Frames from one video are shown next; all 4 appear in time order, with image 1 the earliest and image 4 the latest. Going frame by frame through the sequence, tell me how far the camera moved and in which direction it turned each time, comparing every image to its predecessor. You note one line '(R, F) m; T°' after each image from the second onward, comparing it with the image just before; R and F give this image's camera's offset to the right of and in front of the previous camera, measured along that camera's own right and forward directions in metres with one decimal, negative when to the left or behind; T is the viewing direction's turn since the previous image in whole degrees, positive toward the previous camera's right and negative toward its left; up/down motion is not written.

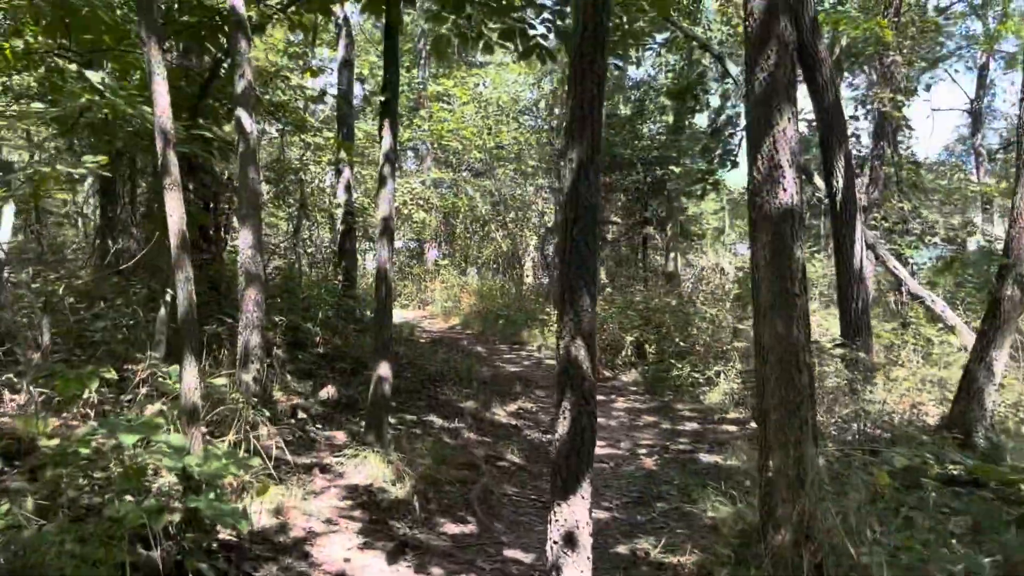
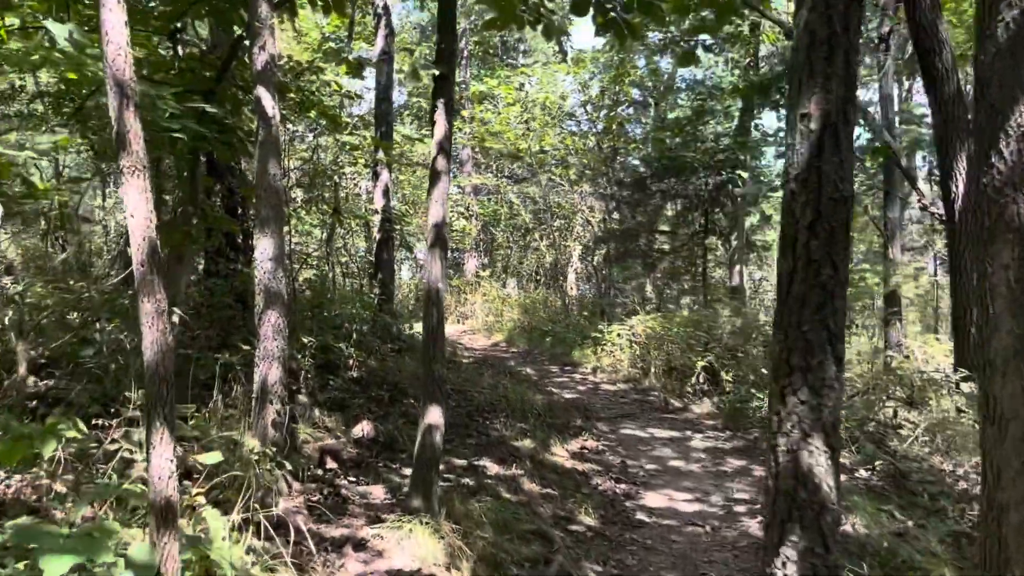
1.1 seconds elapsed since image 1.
(-0.2, +1.0) m; -2°
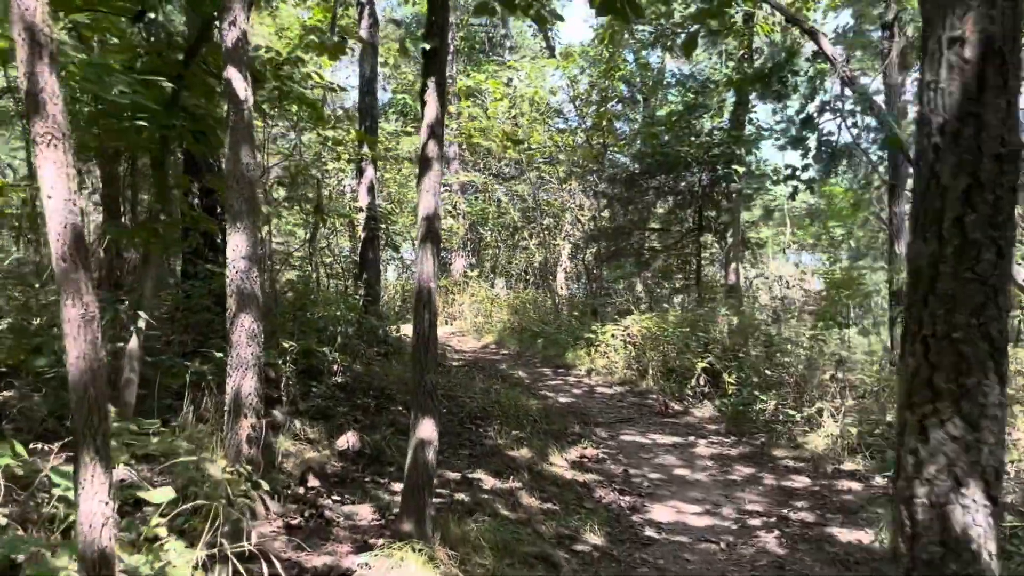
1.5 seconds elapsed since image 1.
(-0.1, +0.4) m; +1°
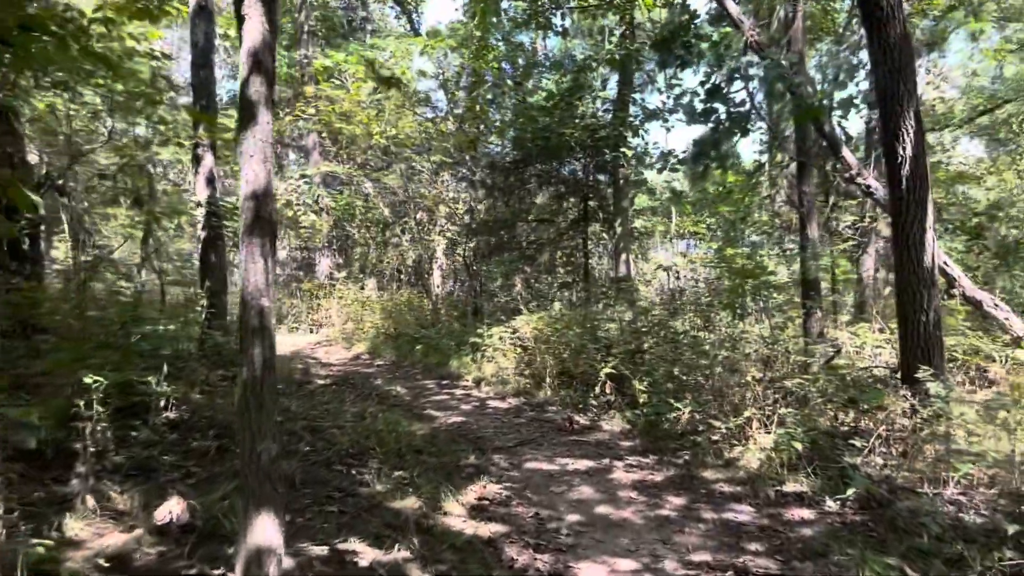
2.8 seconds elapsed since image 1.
(0.0, +1.2) m; +9°
